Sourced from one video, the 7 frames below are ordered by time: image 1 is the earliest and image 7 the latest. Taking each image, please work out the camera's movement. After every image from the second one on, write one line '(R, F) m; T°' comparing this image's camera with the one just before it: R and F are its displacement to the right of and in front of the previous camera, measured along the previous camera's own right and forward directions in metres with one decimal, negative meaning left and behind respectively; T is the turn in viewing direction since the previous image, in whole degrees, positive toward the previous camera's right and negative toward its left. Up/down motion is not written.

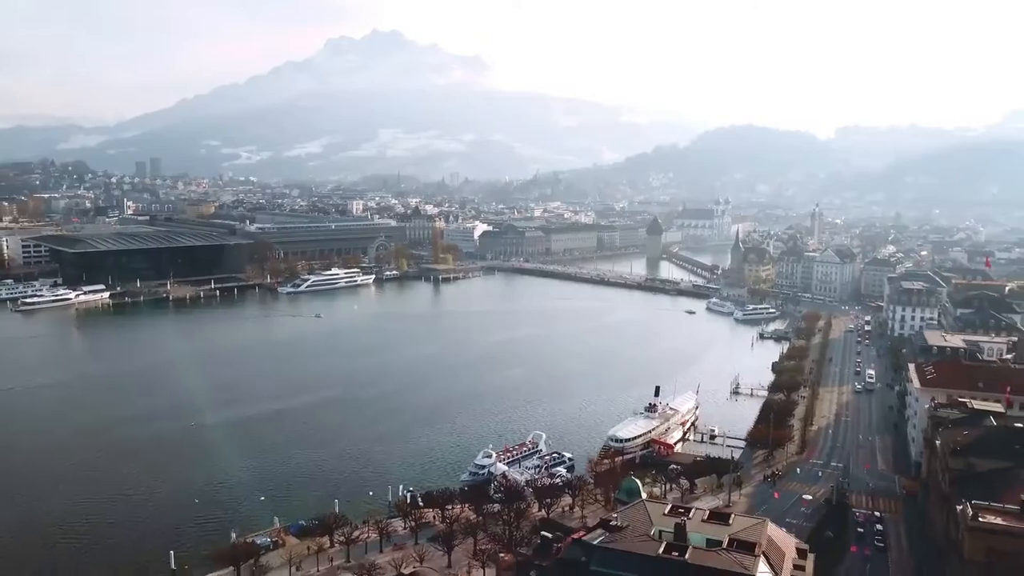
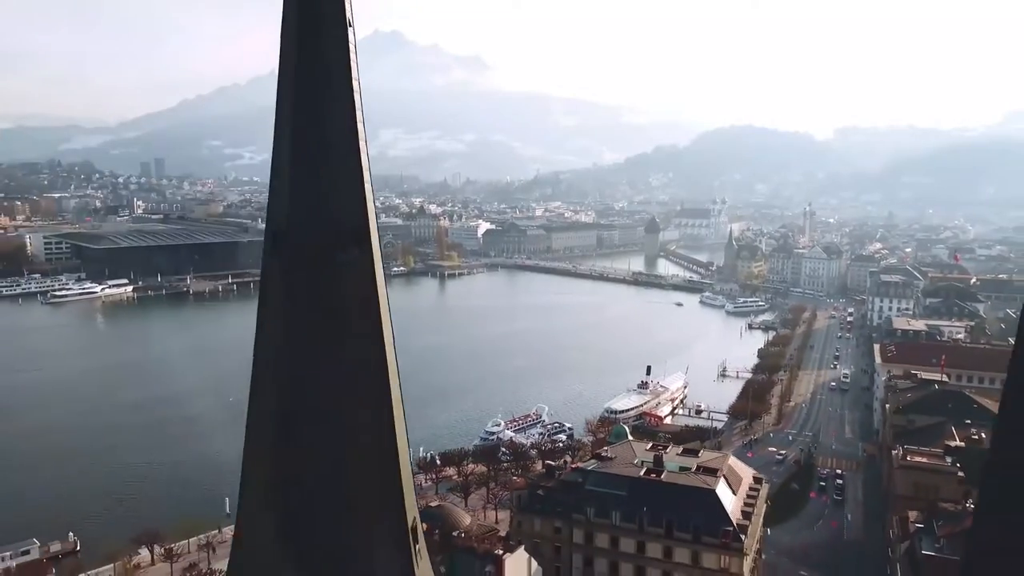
(-0.1, -1.2) m; 0°
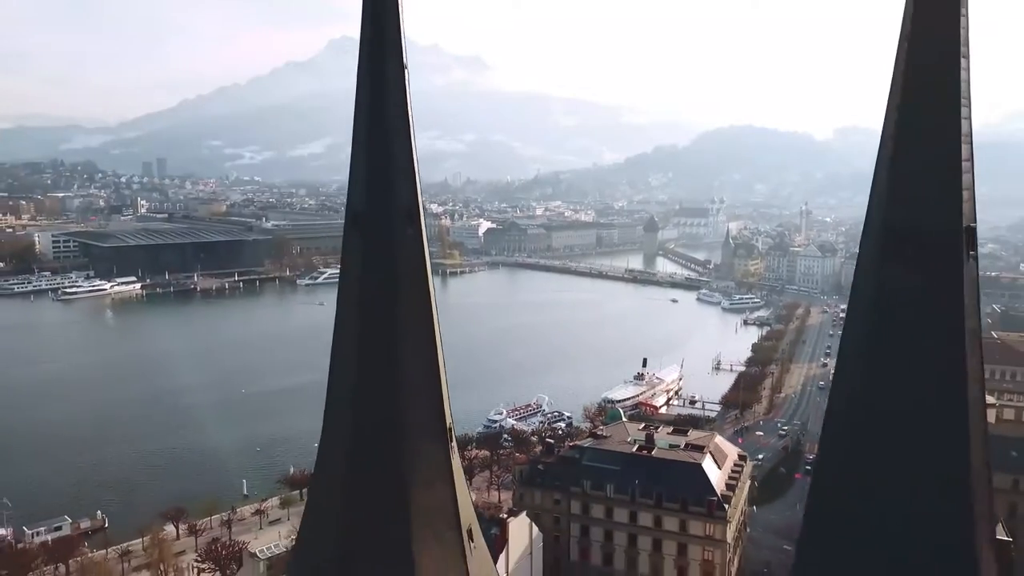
(0.0, -0.5) m; 0°
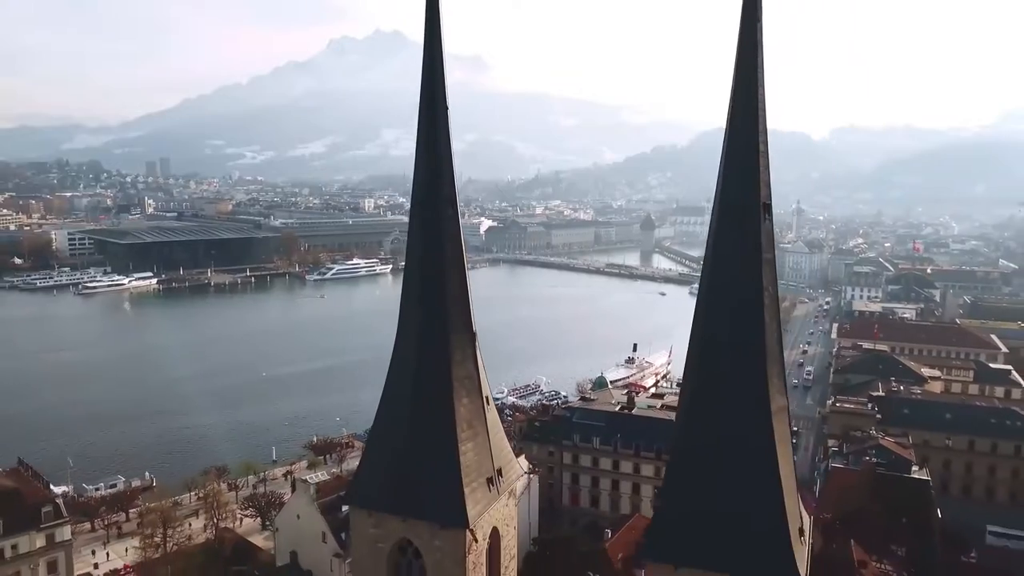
(0.0, -1.1) m; 0°
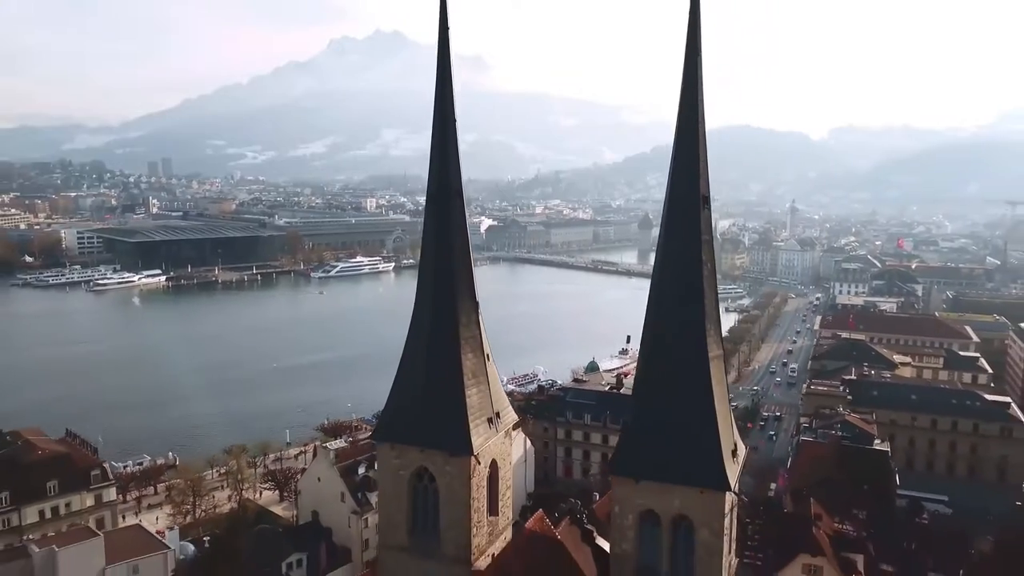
(0.0, -0.7) m; 0°
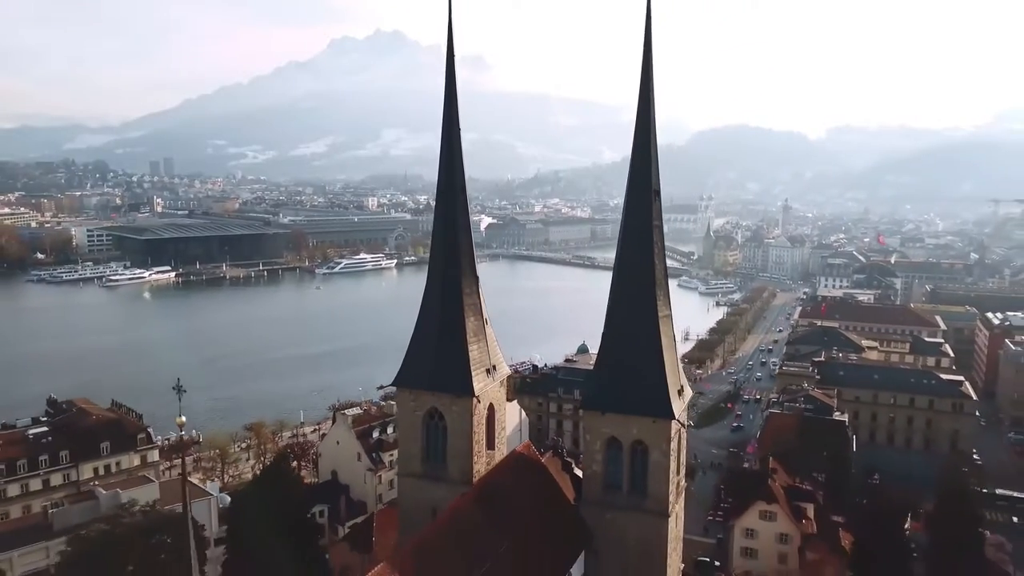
(0.0, -0.9) m; 0°
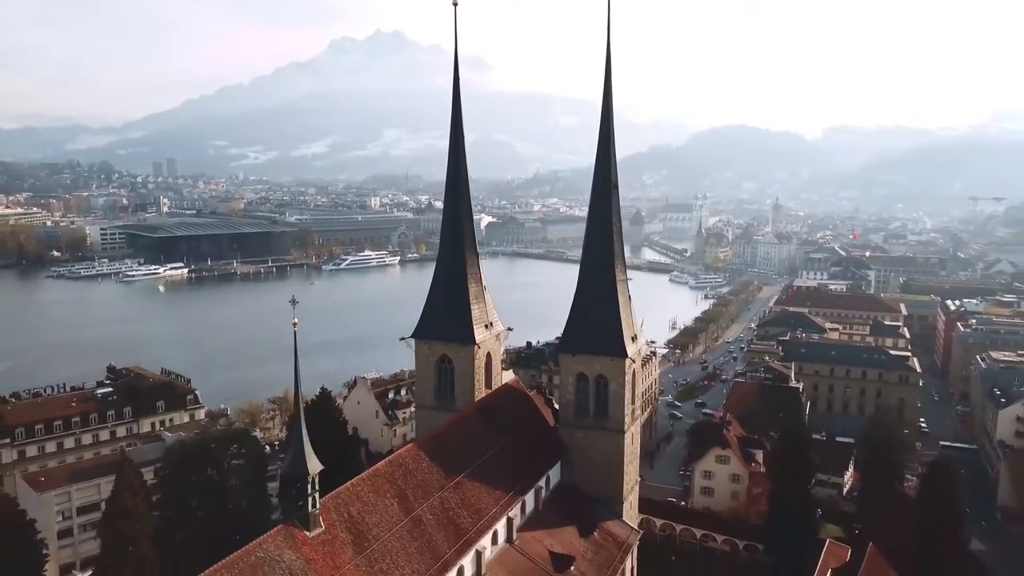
(+0.1, -1.2) m; 0°
